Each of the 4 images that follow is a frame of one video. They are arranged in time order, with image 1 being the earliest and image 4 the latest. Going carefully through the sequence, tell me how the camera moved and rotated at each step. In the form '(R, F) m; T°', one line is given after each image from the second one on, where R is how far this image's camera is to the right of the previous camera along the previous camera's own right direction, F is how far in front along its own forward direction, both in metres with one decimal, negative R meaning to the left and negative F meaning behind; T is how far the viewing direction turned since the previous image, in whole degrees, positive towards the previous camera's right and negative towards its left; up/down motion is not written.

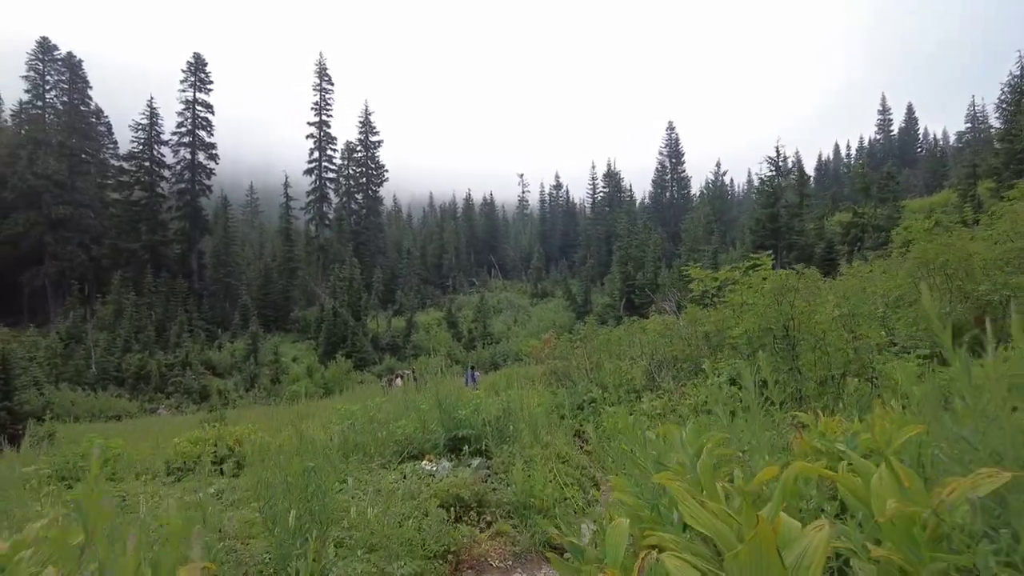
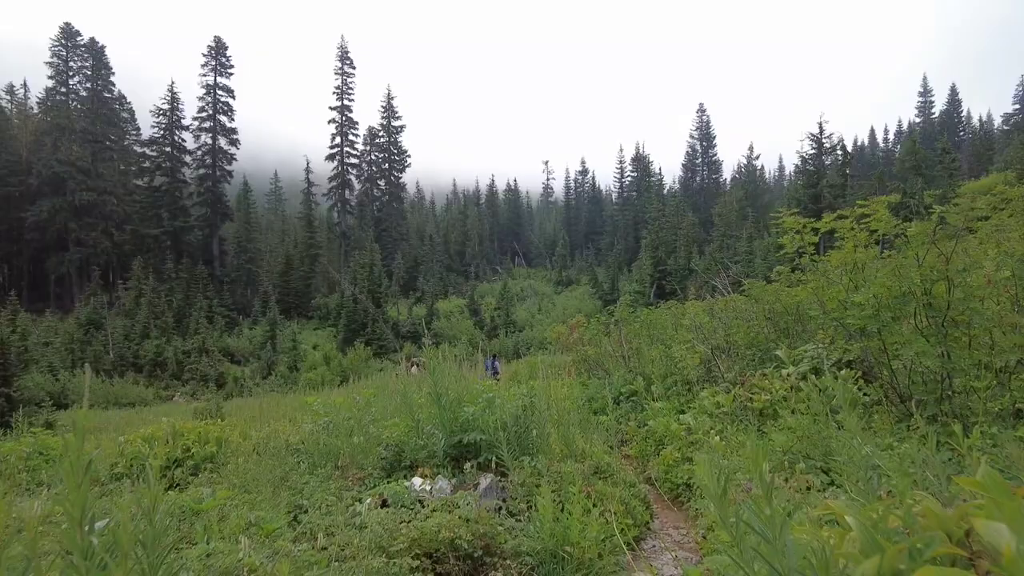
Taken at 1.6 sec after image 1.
(0.0, +1.2) m; -3°
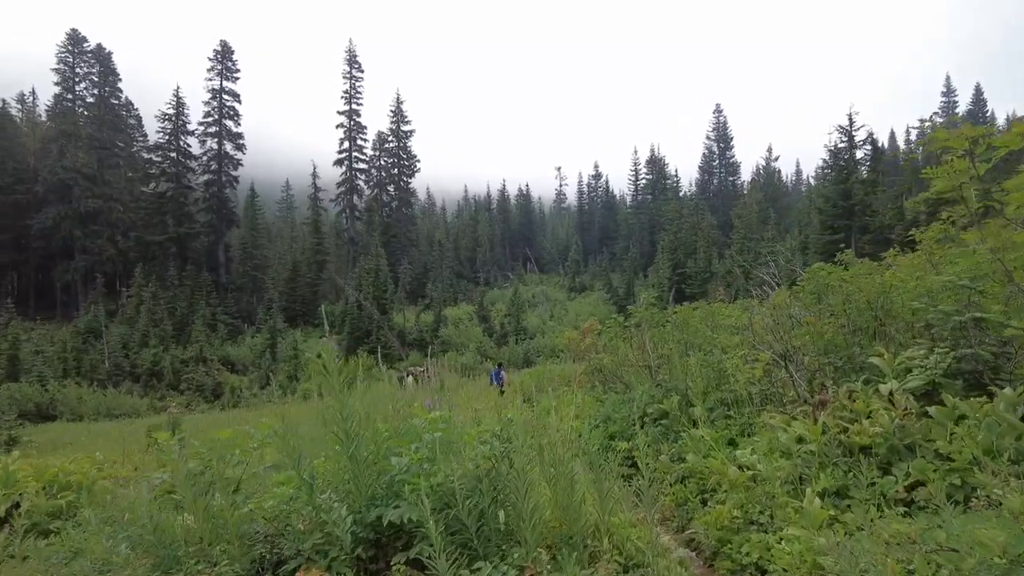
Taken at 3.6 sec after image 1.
(+0.2, +1.3) m; -1°
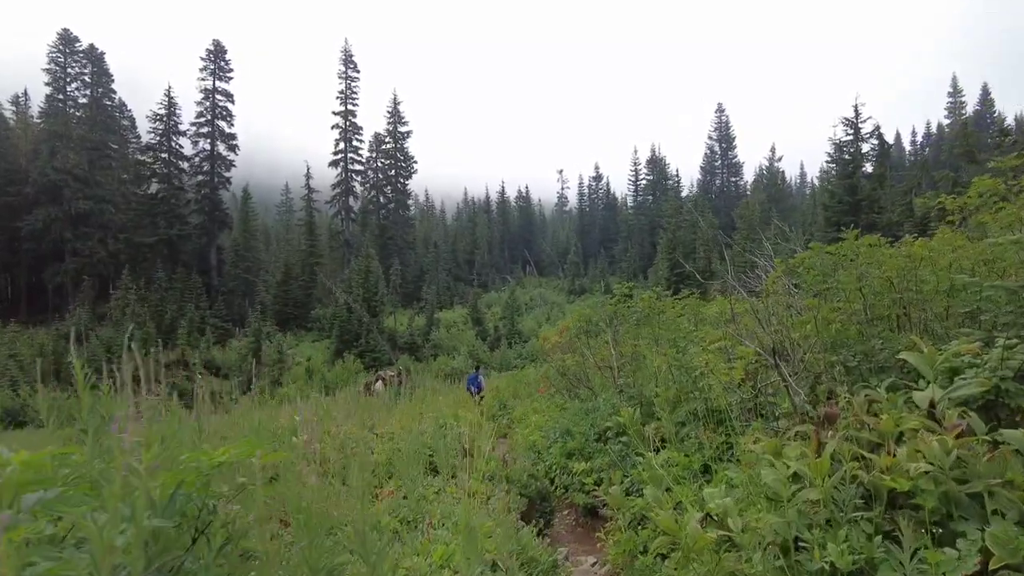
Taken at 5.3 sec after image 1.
(+0.6, +1.0) m; -1°
